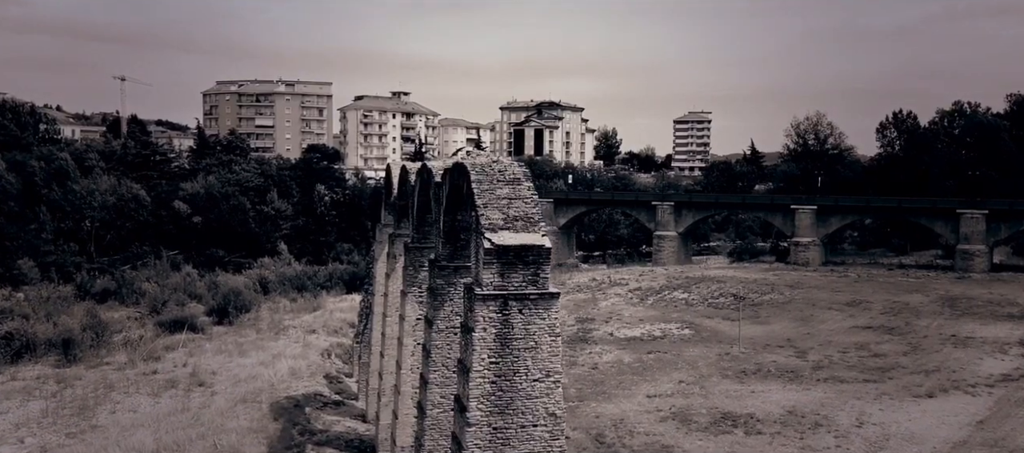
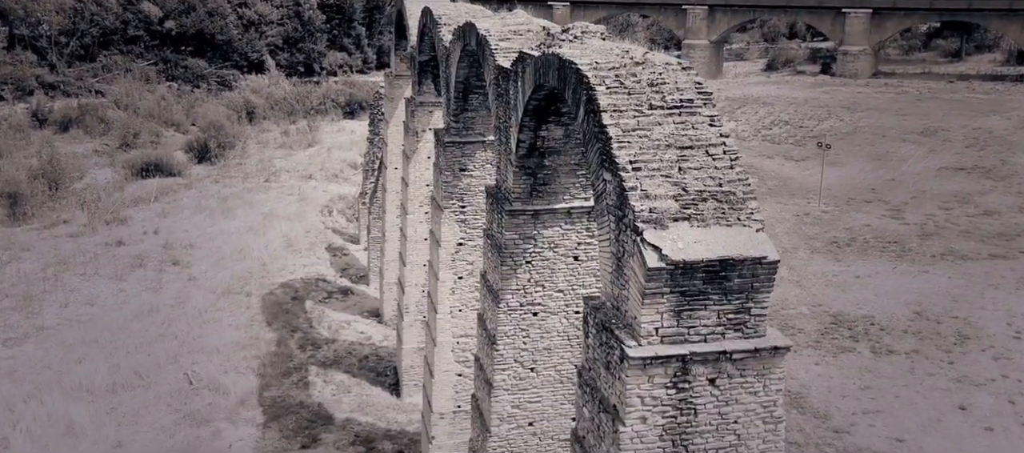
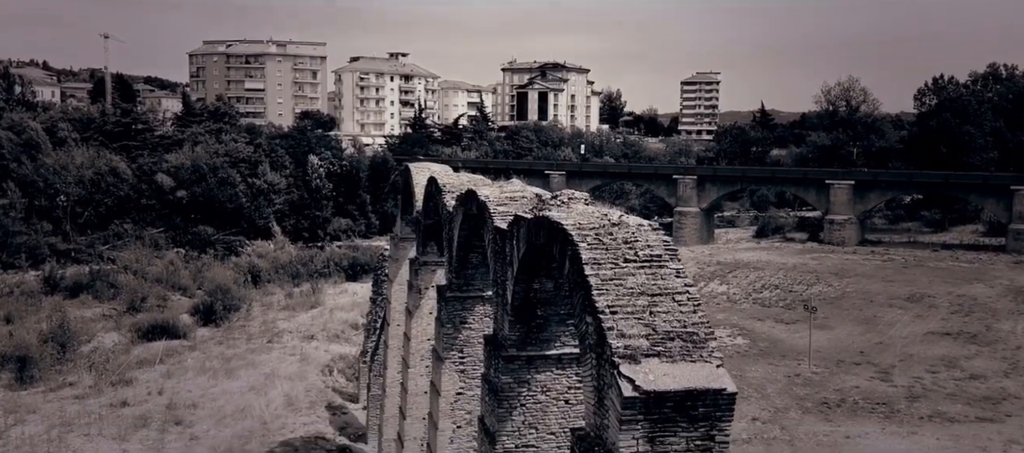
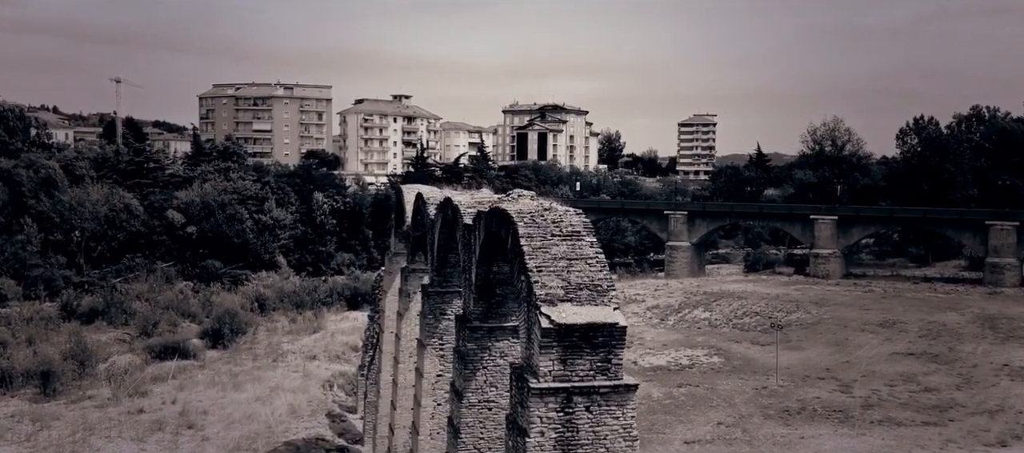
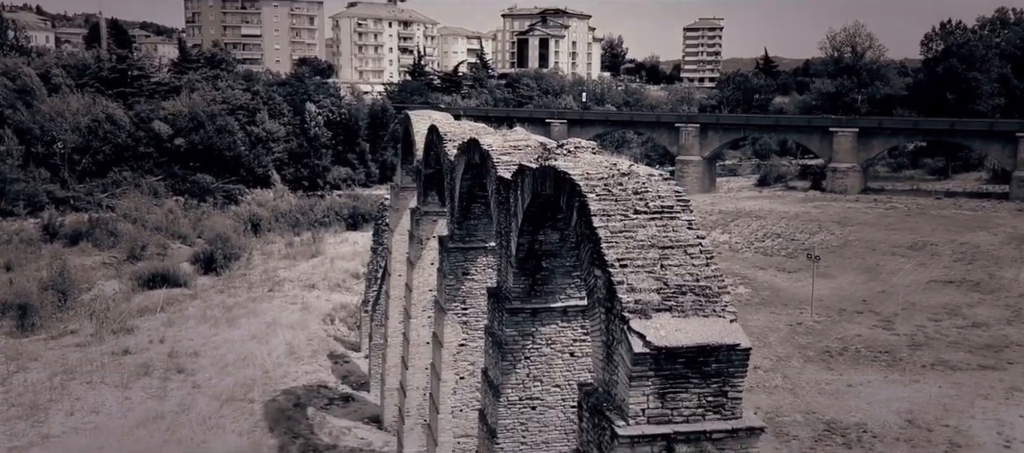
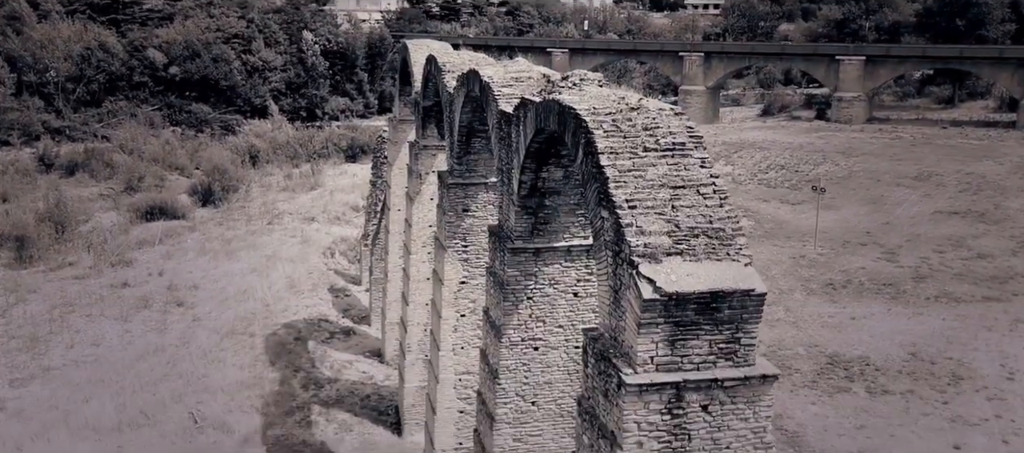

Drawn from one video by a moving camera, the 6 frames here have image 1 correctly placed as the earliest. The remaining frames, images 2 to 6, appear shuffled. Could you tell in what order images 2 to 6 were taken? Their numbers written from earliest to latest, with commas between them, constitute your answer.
4, 3, 5, 6, 2
